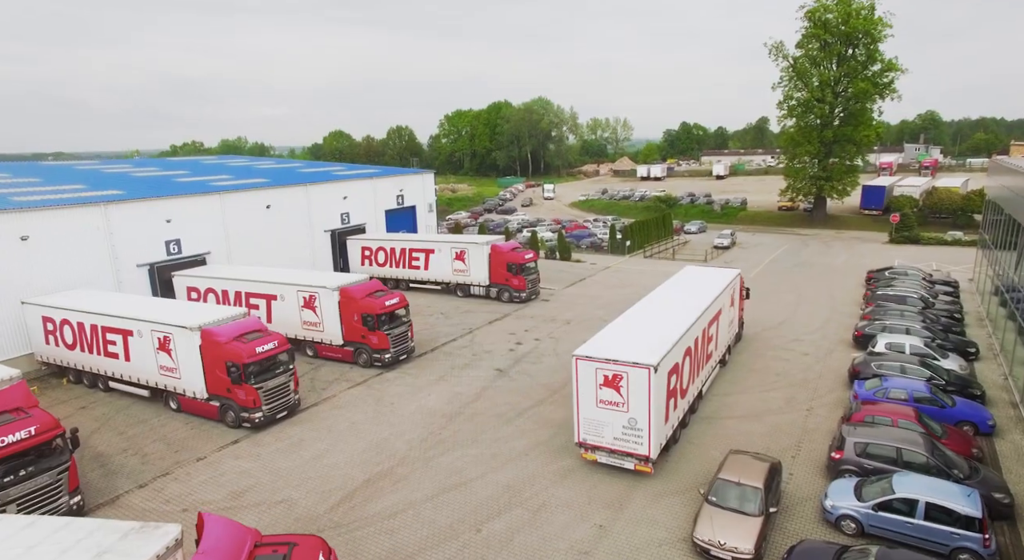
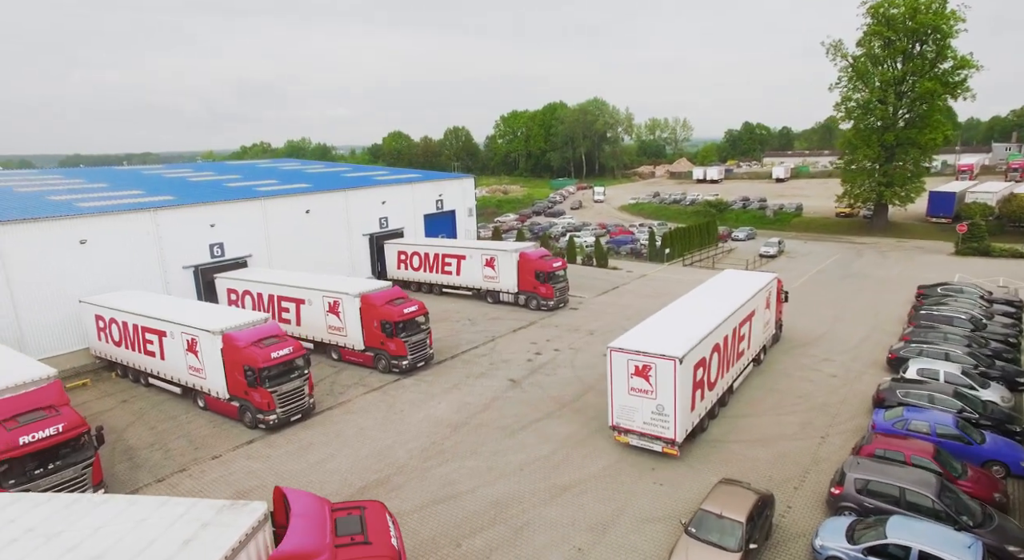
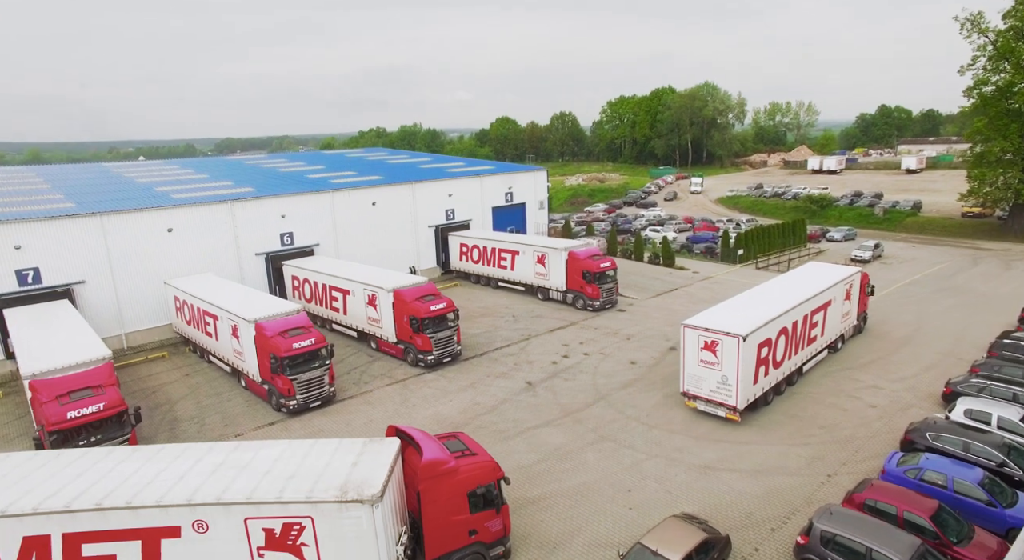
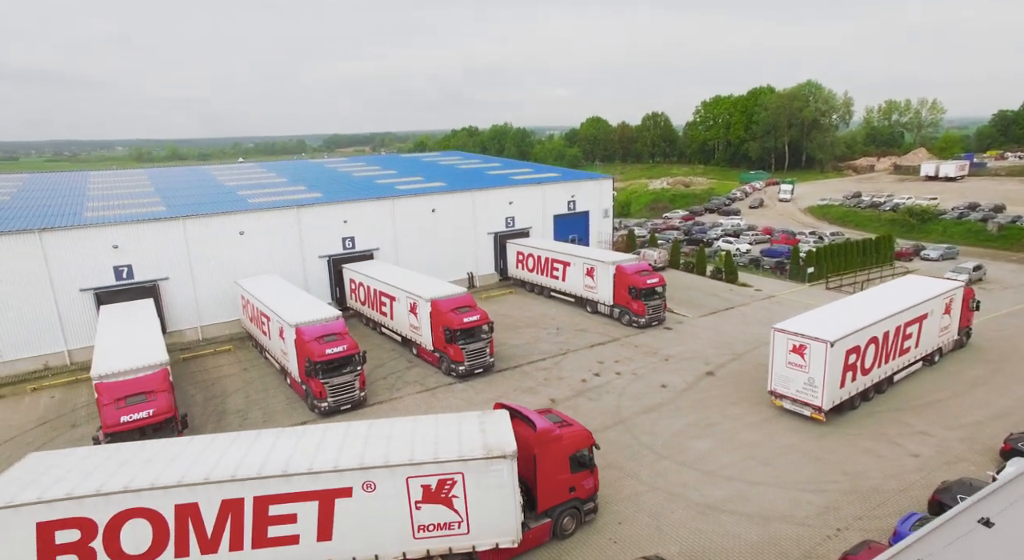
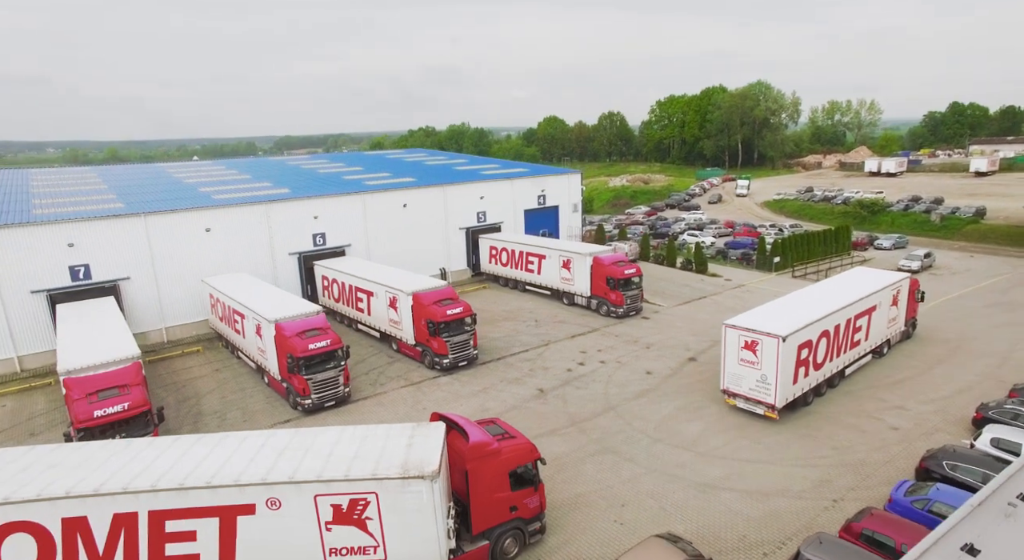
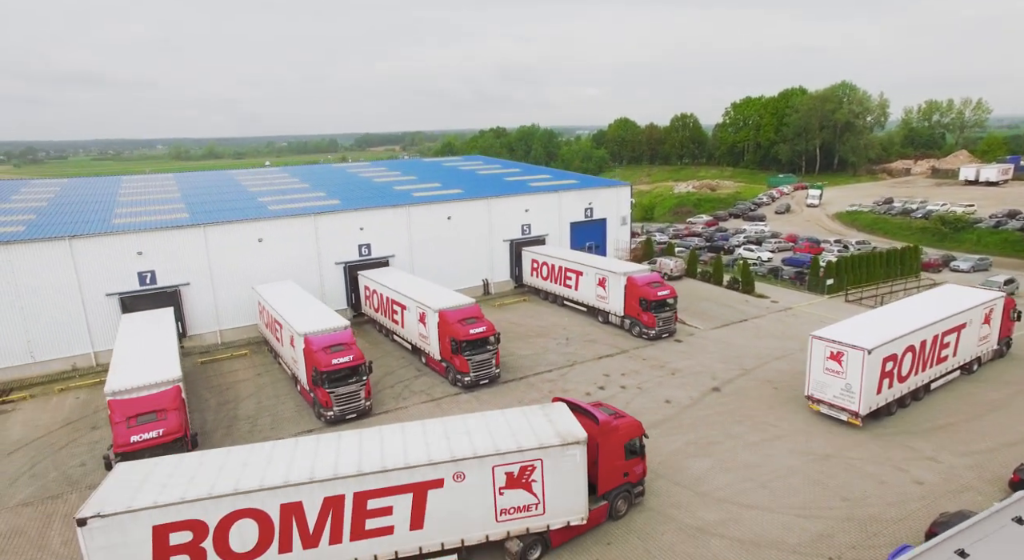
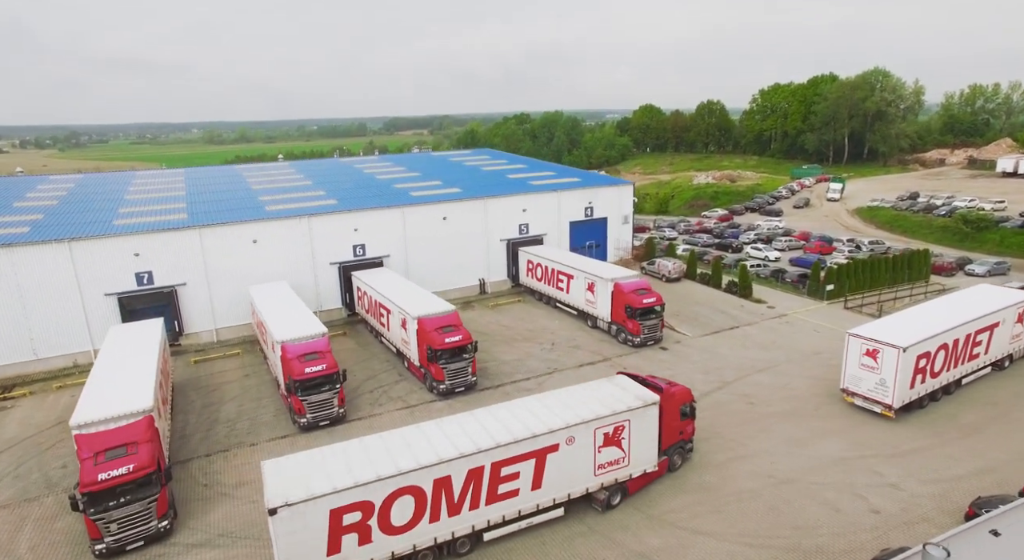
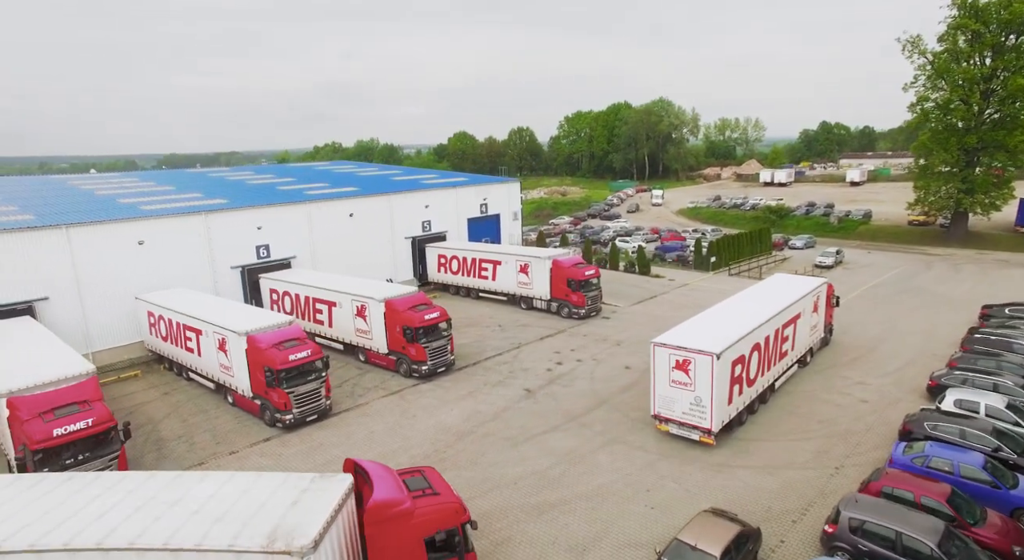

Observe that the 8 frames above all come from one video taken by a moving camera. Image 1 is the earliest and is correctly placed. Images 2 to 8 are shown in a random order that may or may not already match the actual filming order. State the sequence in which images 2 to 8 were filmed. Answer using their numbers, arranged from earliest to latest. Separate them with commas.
2, 8, 3, 5, 4, 6, 7
